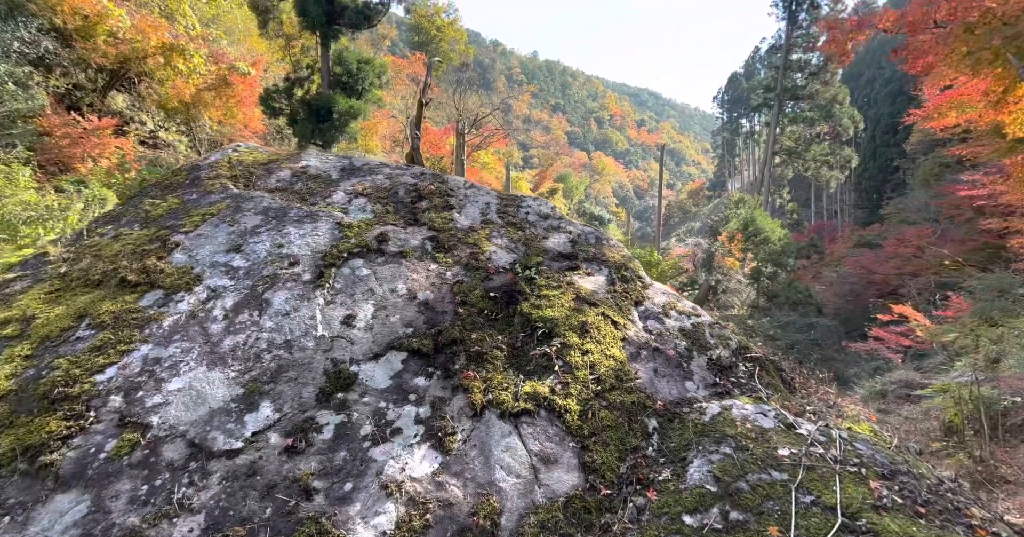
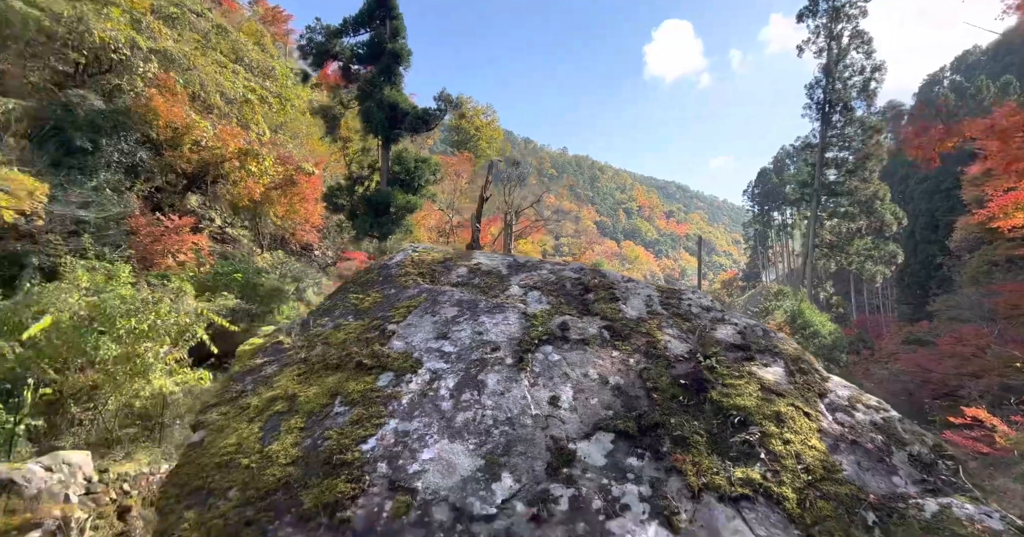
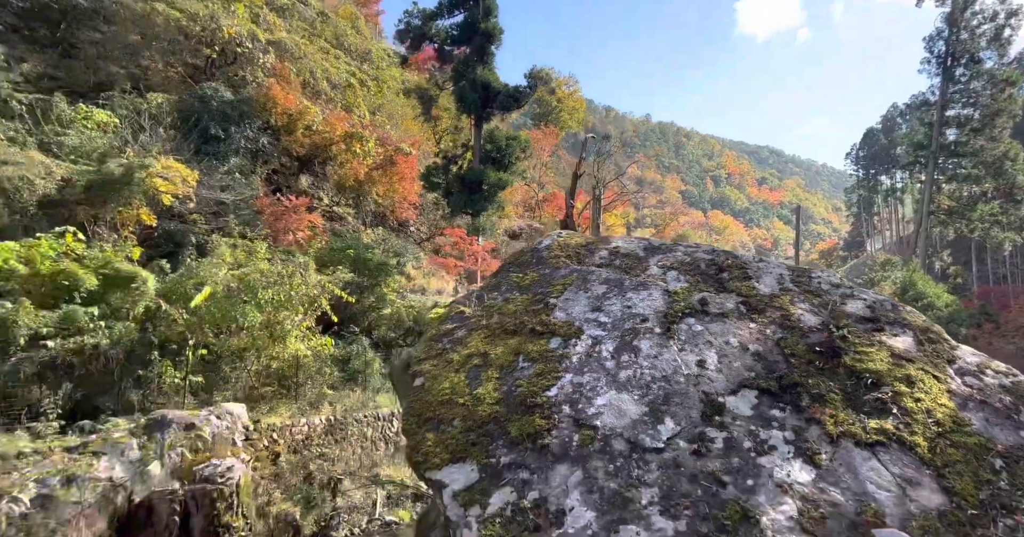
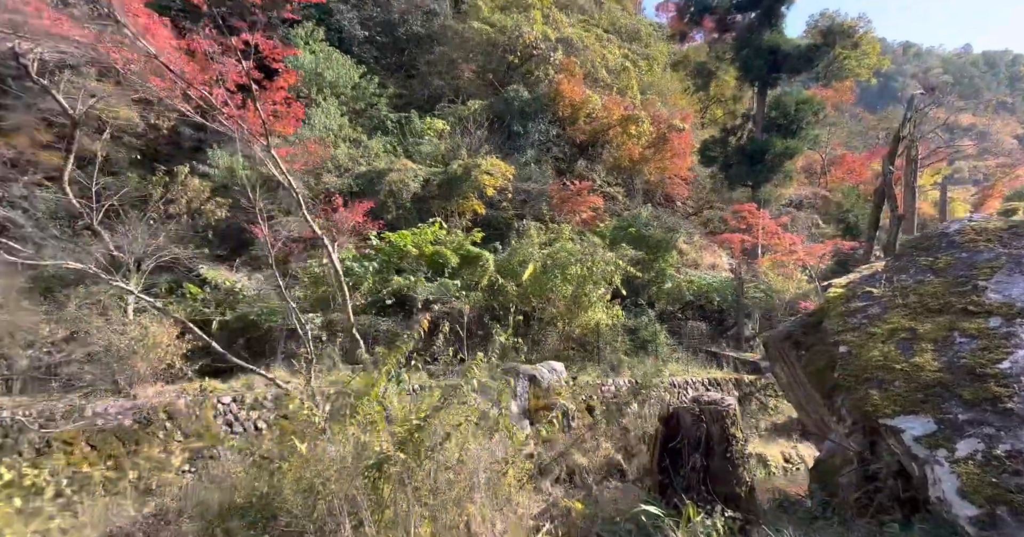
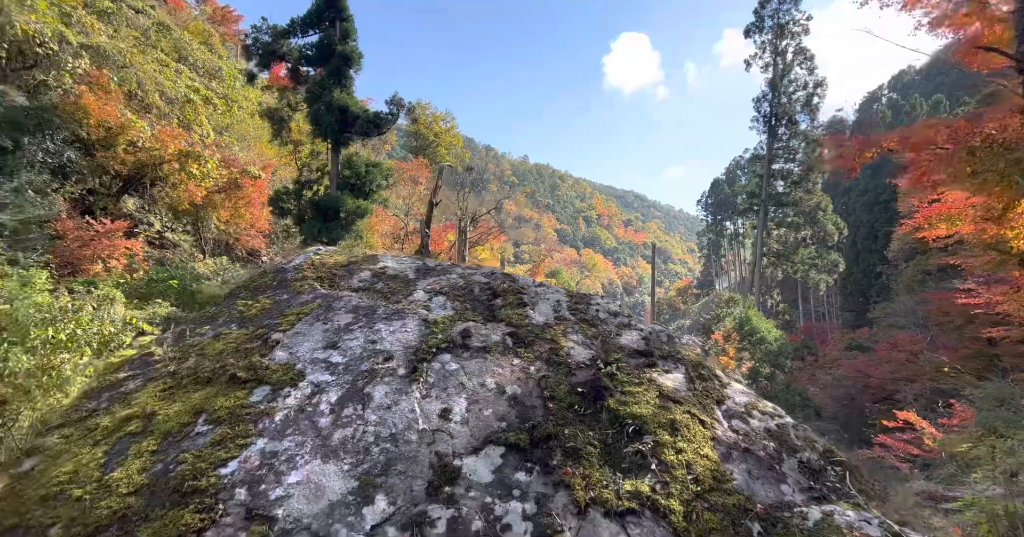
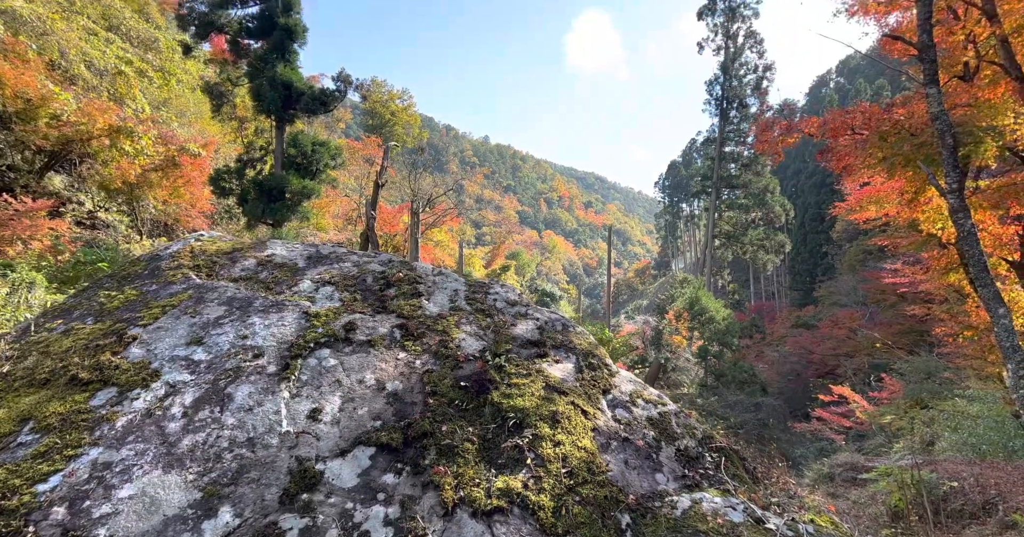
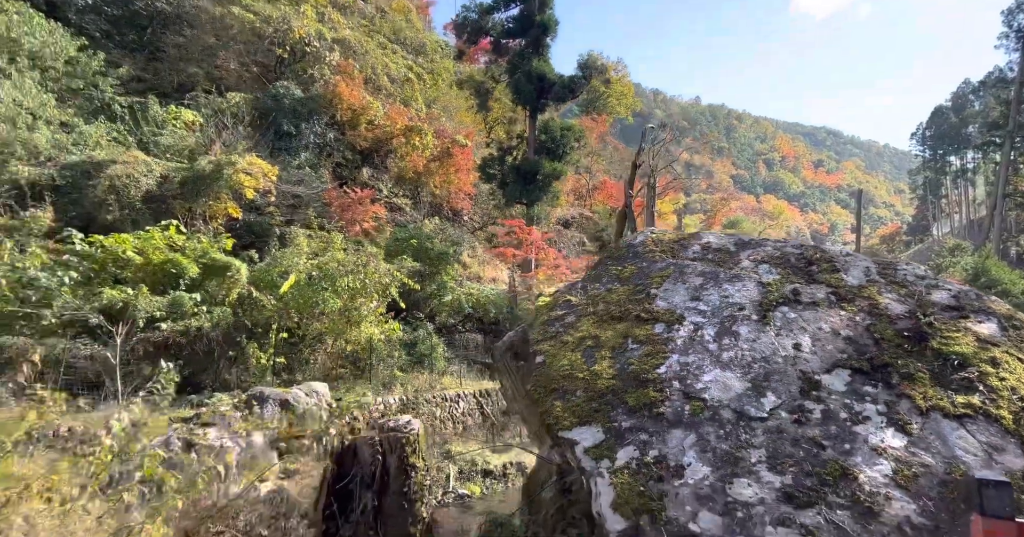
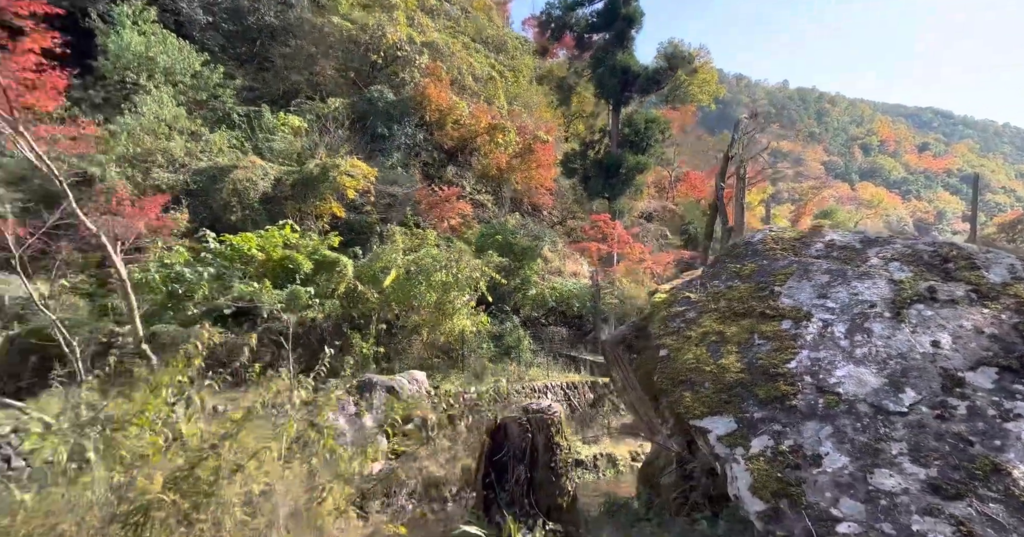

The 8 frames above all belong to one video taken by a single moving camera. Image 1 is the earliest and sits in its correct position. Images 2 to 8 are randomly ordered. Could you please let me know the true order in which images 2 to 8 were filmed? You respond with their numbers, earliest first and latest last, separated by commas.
6, 5, 2, 3, 7, 8, 4
